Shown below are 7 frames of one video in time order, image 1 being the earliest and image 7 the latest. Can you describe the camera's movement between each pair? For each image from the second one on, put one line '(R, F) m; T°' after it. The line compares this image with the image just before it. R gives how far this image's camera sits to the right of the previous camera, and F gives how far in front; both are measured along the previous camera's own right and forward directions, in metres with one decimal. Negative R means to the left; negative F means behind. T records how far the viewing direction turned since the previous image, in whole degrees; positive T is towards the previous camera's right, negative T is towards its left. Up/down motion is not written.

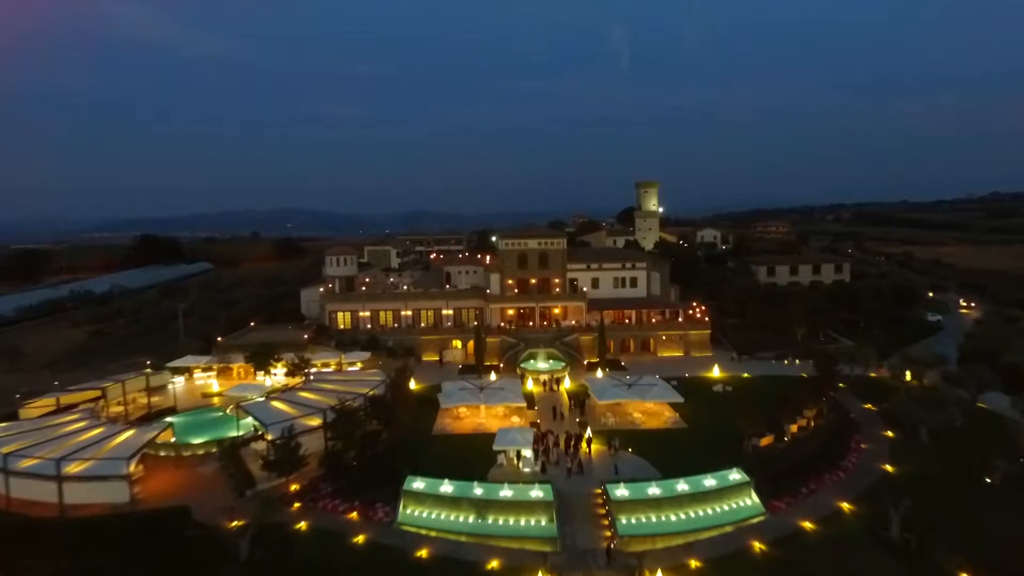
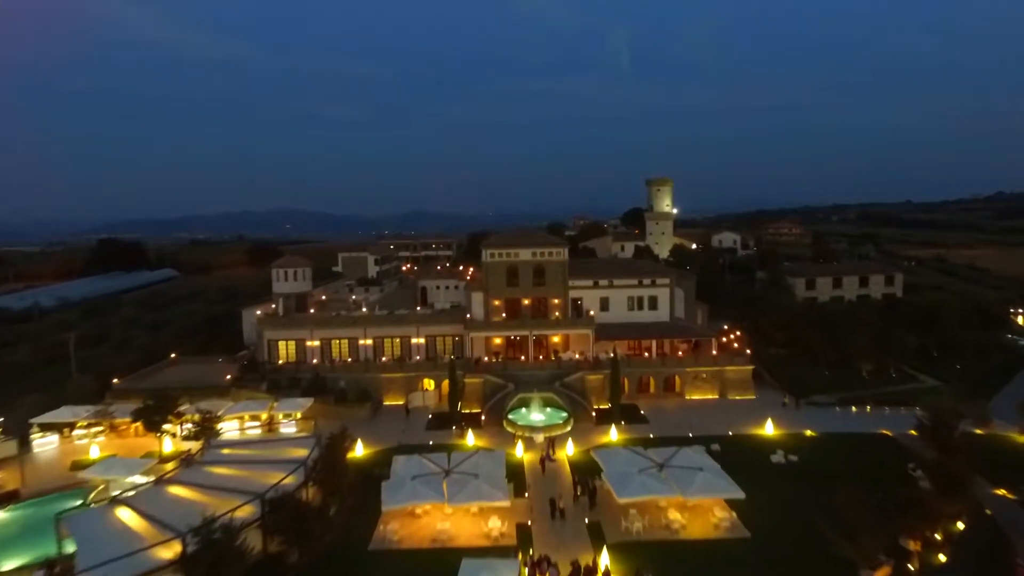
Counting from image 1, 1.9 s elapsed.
(+0.7, +10.5) m; 0°
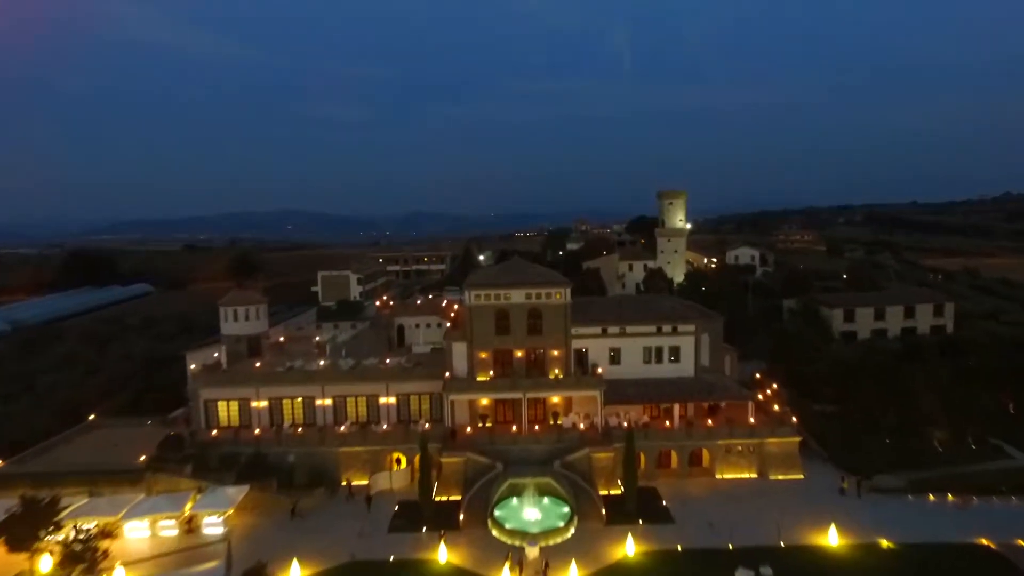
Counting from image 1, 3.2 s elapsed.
(+0.6, +7.2) m; 0°
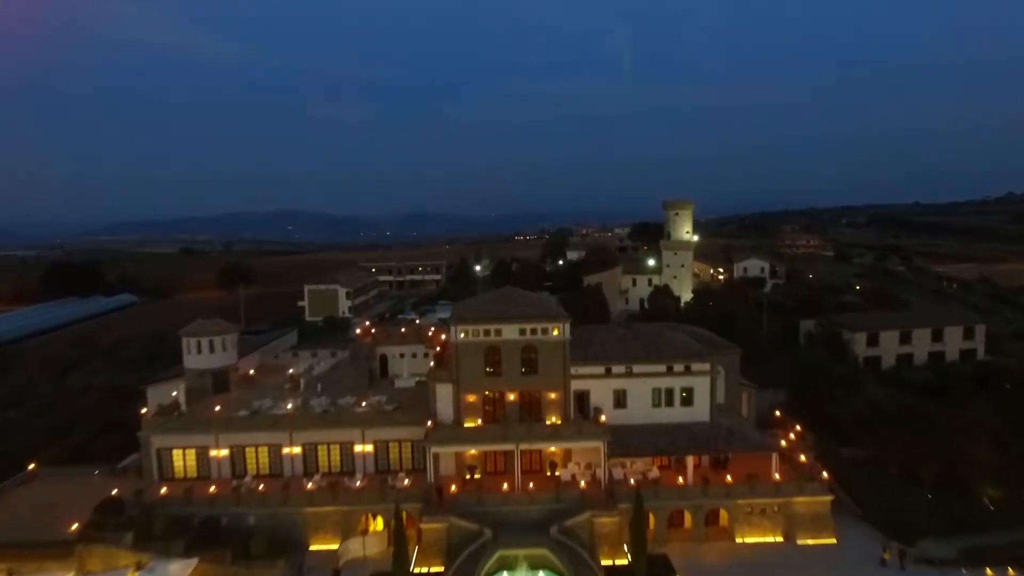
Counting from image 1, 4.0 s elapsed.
(+0.4, +3.7) m; 0°
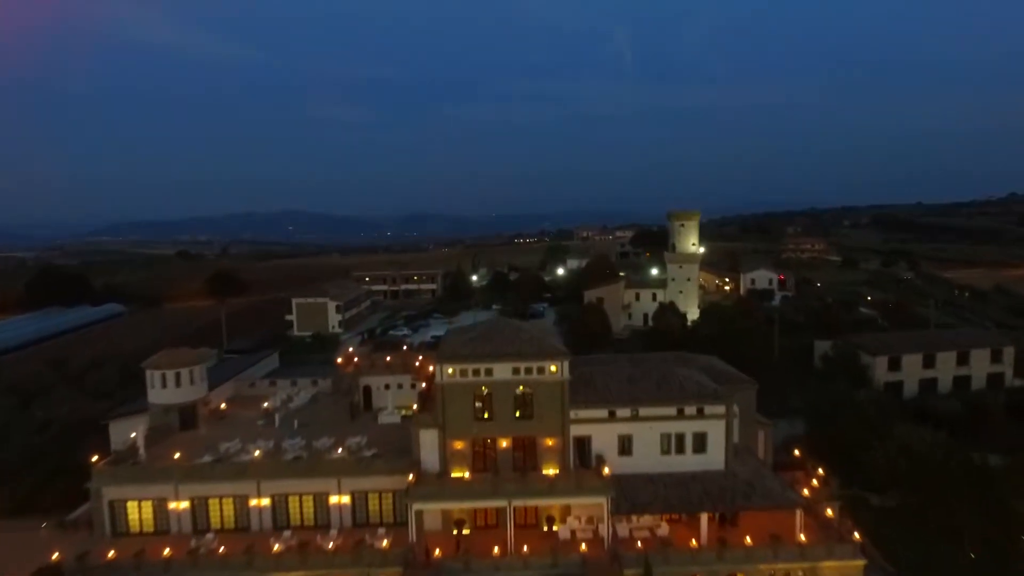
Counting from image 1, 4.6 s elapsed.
(+0.3, +3.0) m; 0°
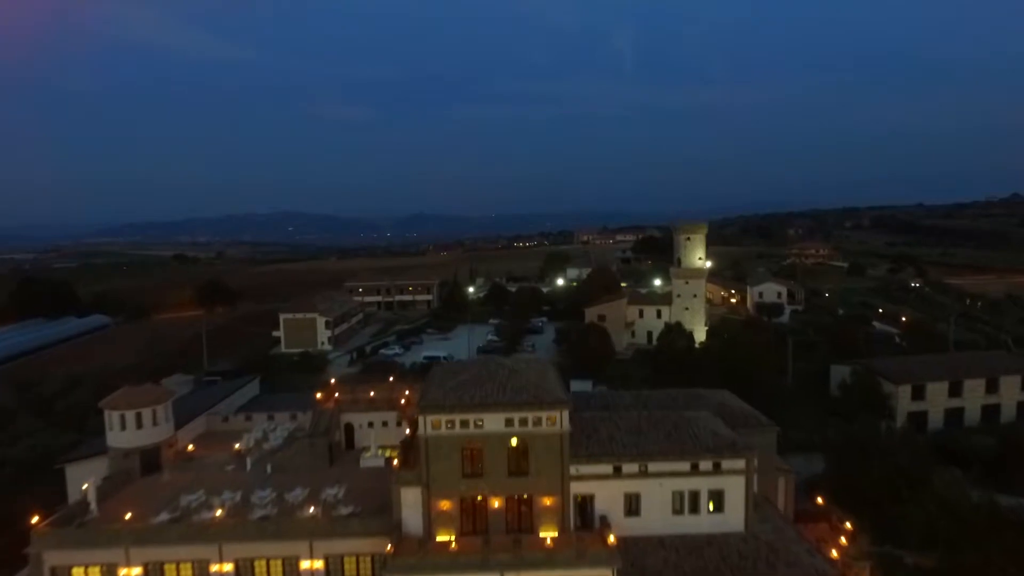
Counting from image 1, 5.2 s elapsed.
(+0.3, +2.9) m; 0°
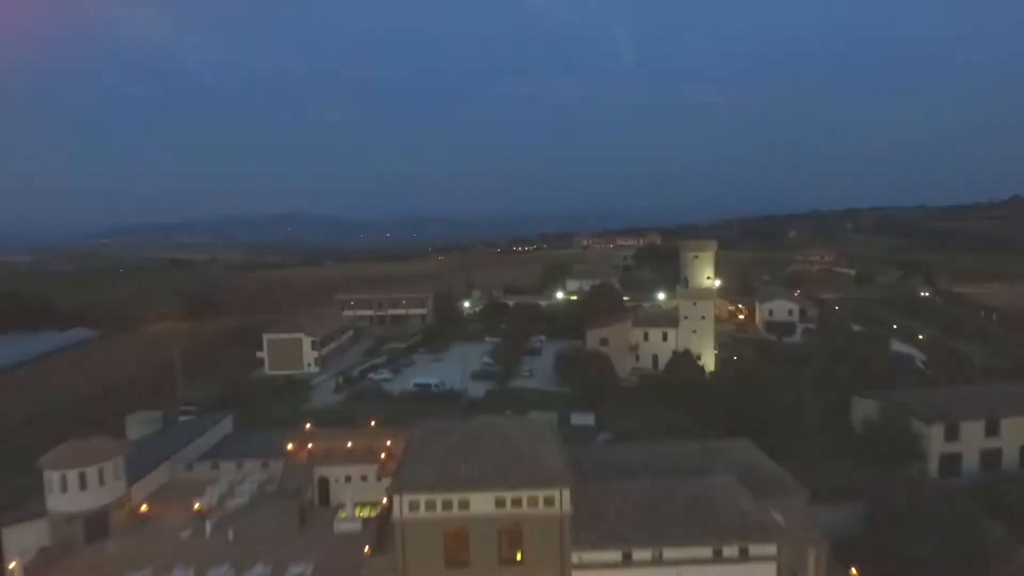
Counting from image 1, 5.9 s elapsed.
(+0.2, +3.4) m; 0°
